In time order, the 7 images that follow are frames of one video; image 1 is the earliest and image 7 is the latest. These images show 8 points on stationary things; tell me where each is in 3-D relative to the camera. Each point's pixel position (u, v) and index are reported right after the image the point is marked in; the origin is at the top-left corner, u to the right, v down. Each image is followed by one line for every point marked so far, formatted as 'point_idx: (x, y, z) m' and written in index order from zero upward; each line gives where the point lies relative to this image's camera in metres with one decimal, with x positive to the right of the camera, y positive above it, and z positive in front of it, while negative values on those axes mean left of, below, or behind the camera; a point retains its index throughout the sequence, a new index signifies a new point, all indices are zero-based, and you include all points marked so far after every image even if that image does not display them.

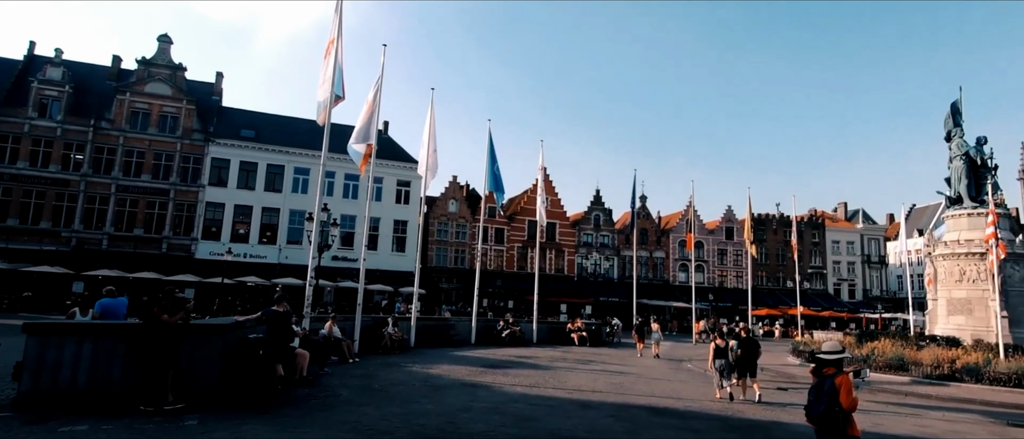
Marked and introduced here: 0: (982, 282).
0: (+16.5, -2.2, +19.4) m
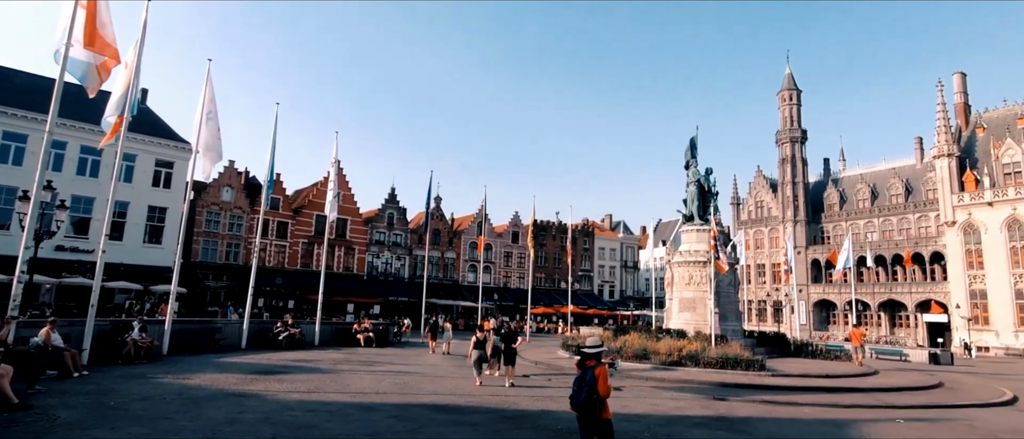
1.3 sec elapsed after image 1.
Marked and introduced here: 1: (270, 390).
0: (+8.3, -2.8, +24.0) m
1: (-7.2, -5.2, +16.7) m
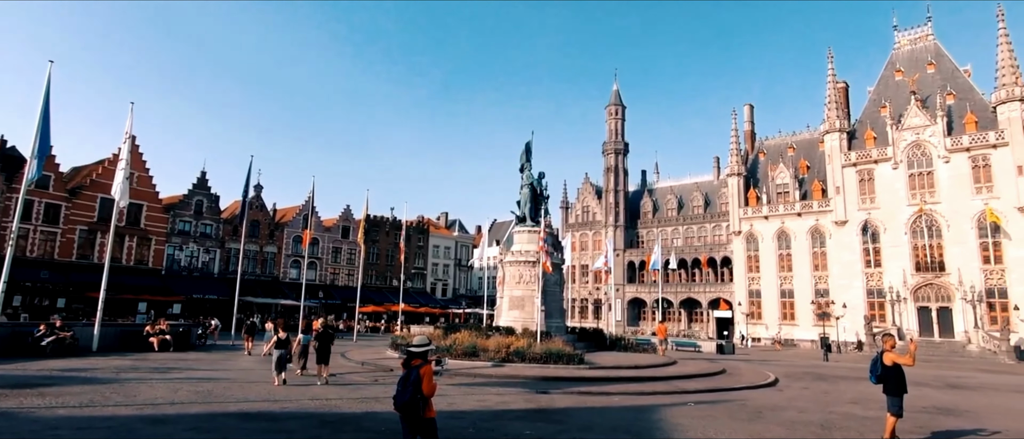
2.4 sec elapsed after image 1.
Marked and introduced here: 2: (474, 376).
0: (+0.9, -2.9, +25.0) m
1: (-12.1, -4.7, +13.8) m
2: (-1.4, -5.6, +19.8) m
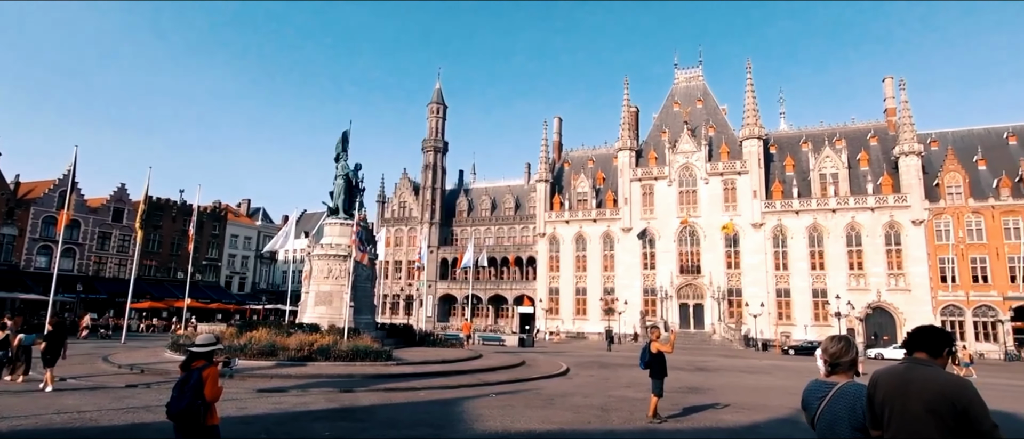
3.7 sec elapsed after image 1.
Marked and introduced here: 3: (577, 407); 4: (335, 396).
0: (-7.5, -2.6, +24.1) m
1: (-16.3, -3.9, +9.3) m
2: (-8.1, -5.3, +18.5) m
3: (+2.0, -5.8, +17.1) m
4: (-5.4, -5.4, +17.0) m
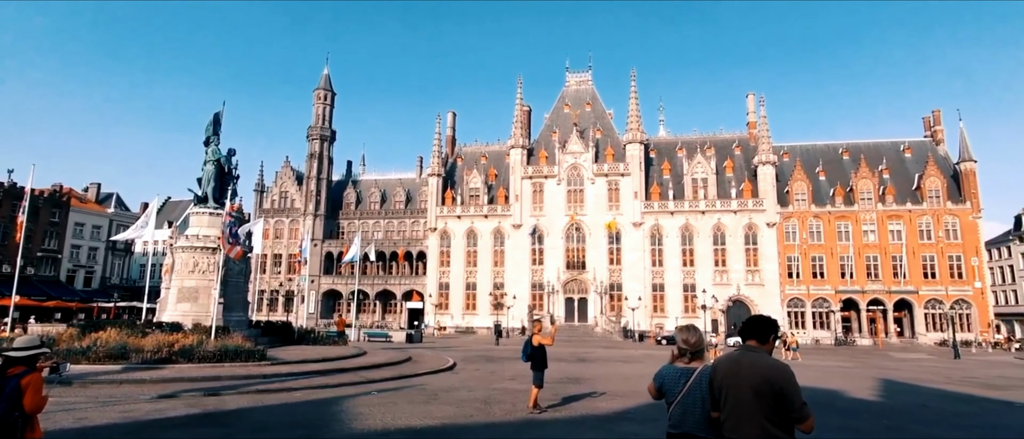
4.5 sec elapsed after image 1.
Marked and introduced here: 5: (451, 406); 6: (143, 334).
0: (-12.1, -2.2, +22.2) m
1: (-18.1, -3.4, +6.0) m
2: (-11.8, -4.9, +16.6) m
3: (-1.6, -5.6, +17.1) m
4: (-8.9, -5.1, +15.6) m
5: (-1.8, -5.5, +16.3) m
6: (-13.3, -4.1, +20.0) m
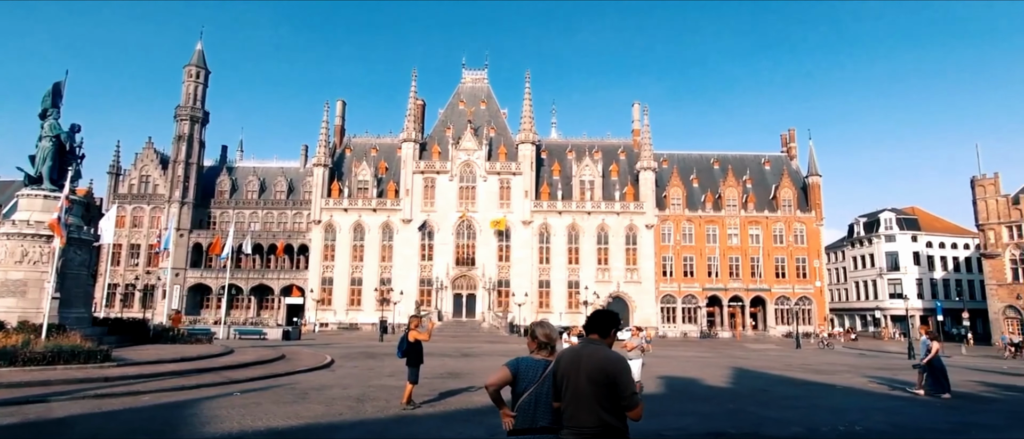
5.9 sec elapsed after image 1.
0: (-16.5, -1.6, +19.5) m
1: (-19.5, -2.8, +2.6) m
2: (-15.2, -4.4, +14.1) m
3: (-5.4, -5.4, +16.4) m
4: (-12.3, -4.7, +13.7) m
5: (-5.4, -5.3, +15.6) m
6: (-17.3, -3.5, +17.2) m
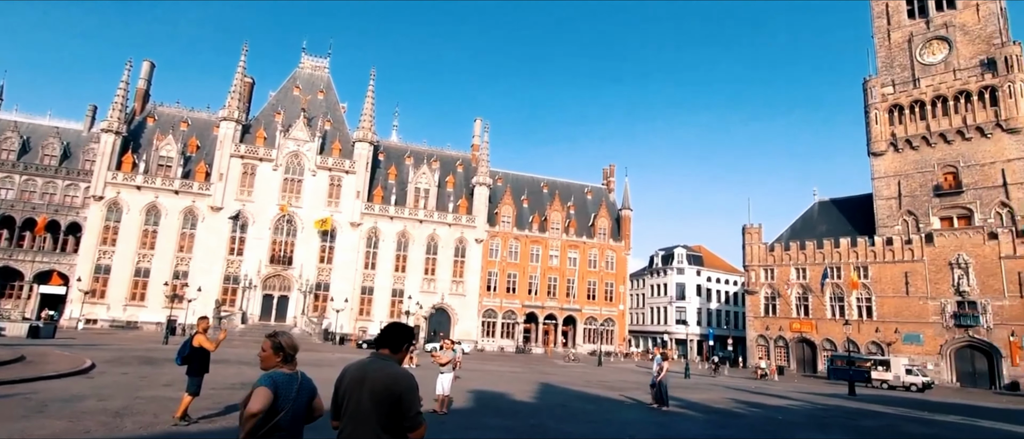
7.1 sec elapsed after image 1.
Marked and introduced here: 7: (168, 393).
0: (-21.7, +0.3, +13.5) m
1: (-19.7, -0.5, -3.6) m
2: (-19.1, -2.6, +8.6) m
3: (-10.6, -4.7, +13.6) m
4: (-16.2, -3.2, +9.0) m
5: (-10.3, -4.6, +12.8) m
6: (-22.0, -1.6, +10.9) m
7: (-10.1, -5.1, +16.4) m
